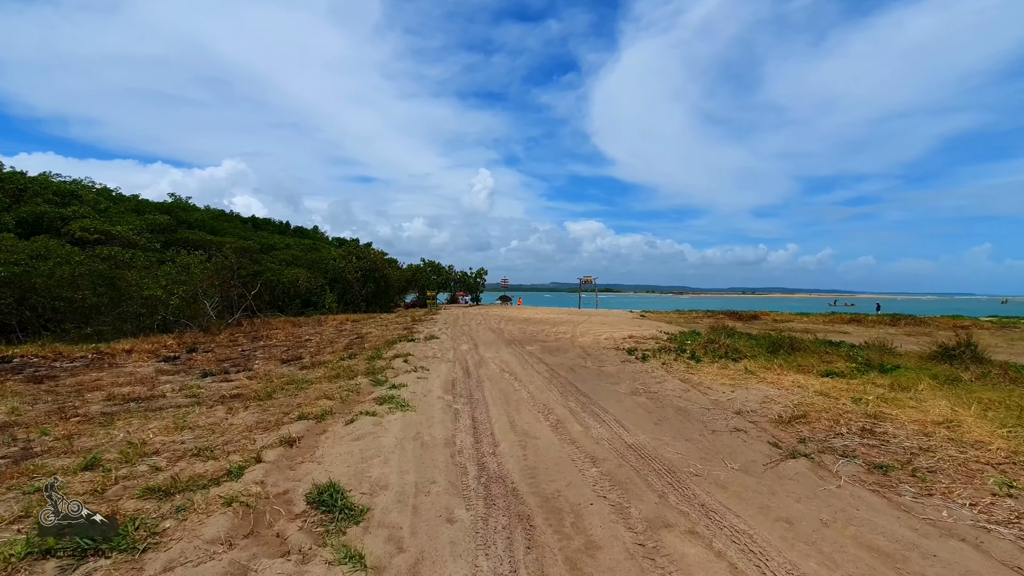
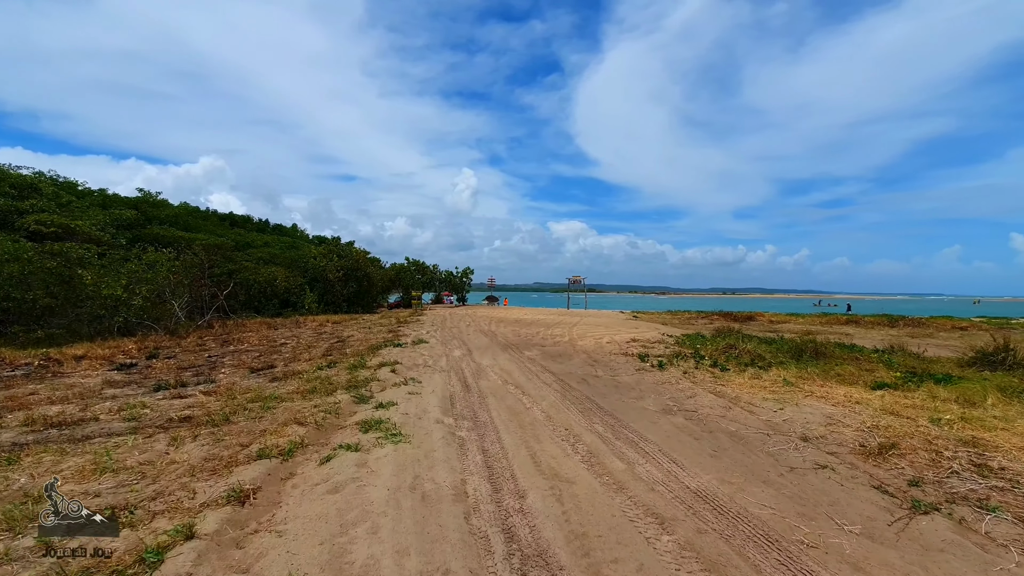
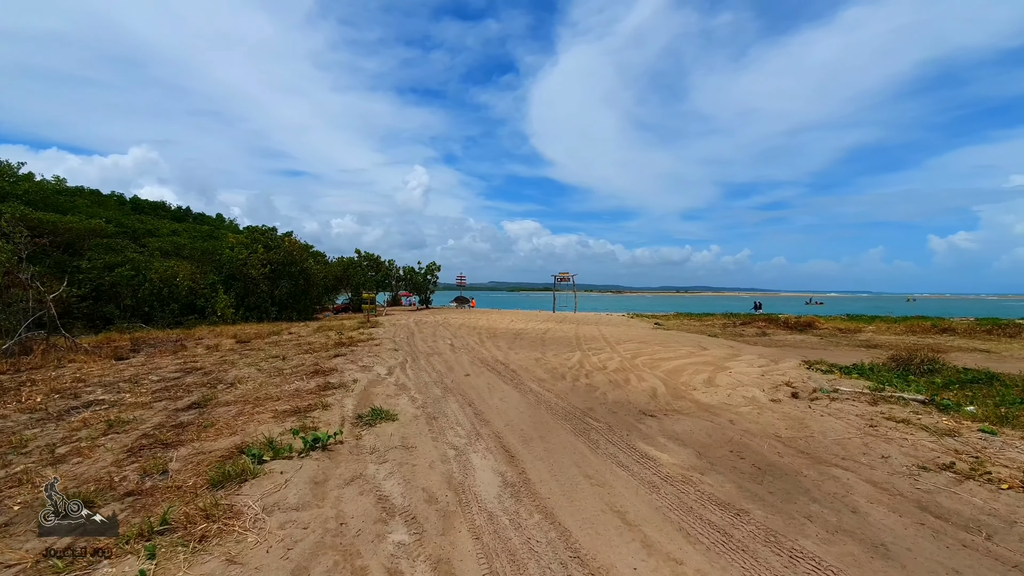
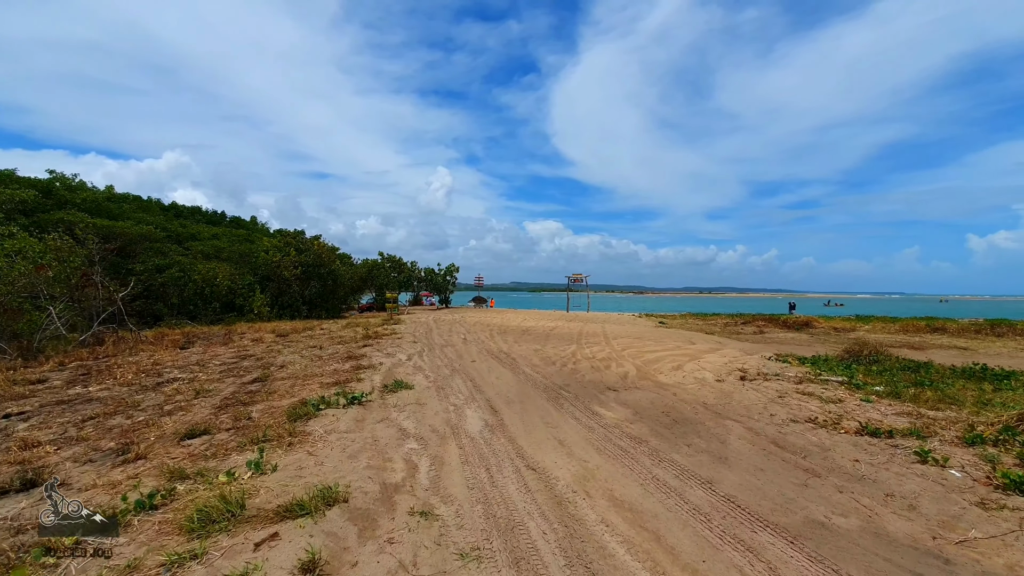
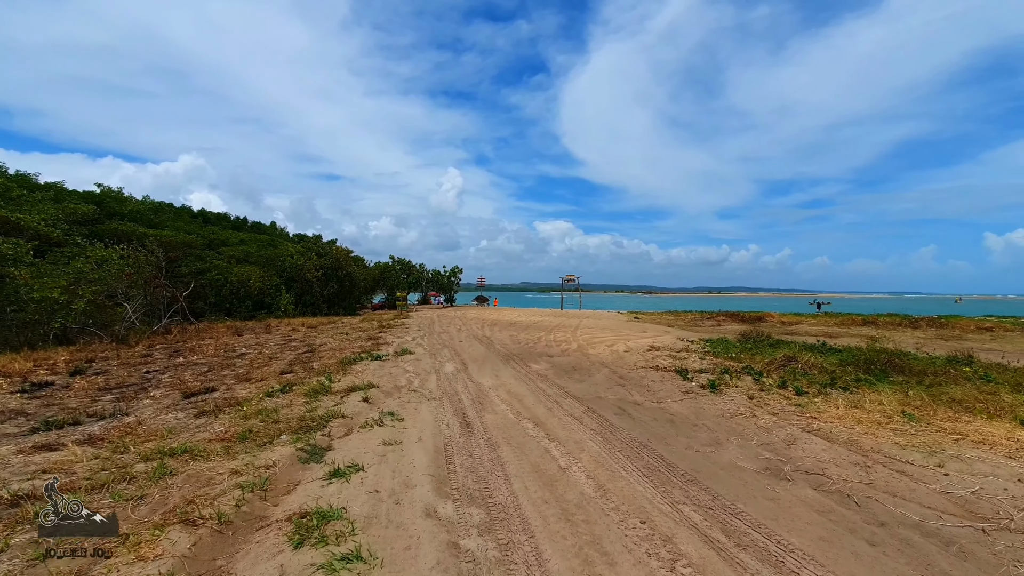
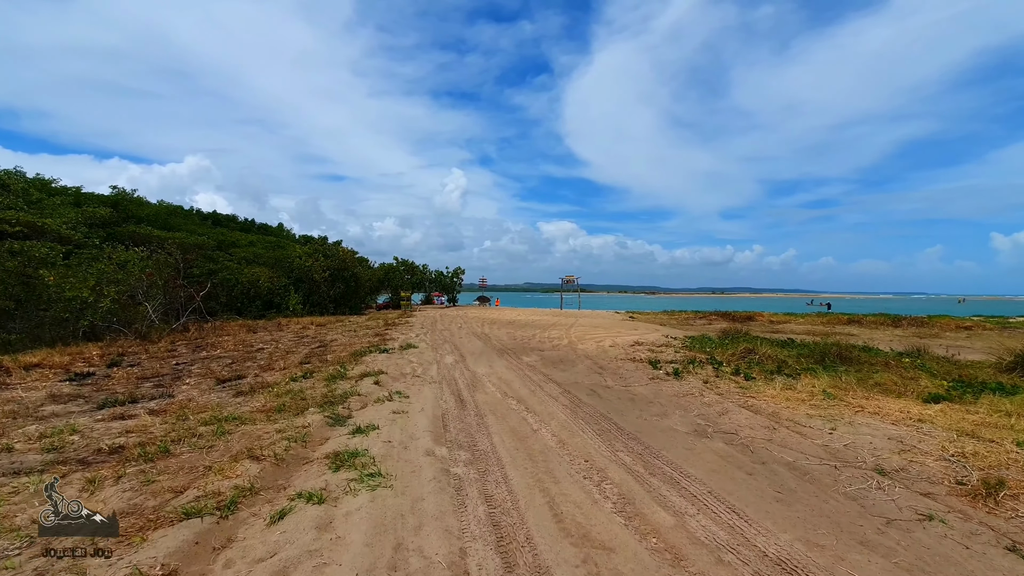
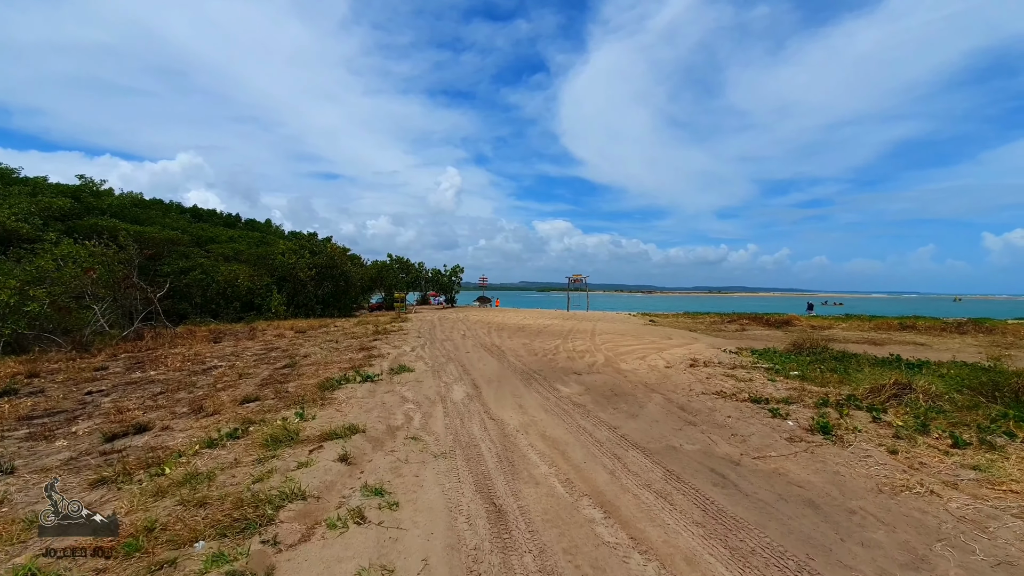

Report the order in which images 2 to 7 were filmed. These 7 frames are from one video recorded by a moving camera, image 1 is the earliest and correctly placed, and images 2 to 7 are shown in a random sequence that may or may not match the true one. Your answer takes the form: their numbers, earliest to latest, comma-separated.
2, 6, 5, 7, 4, 3
